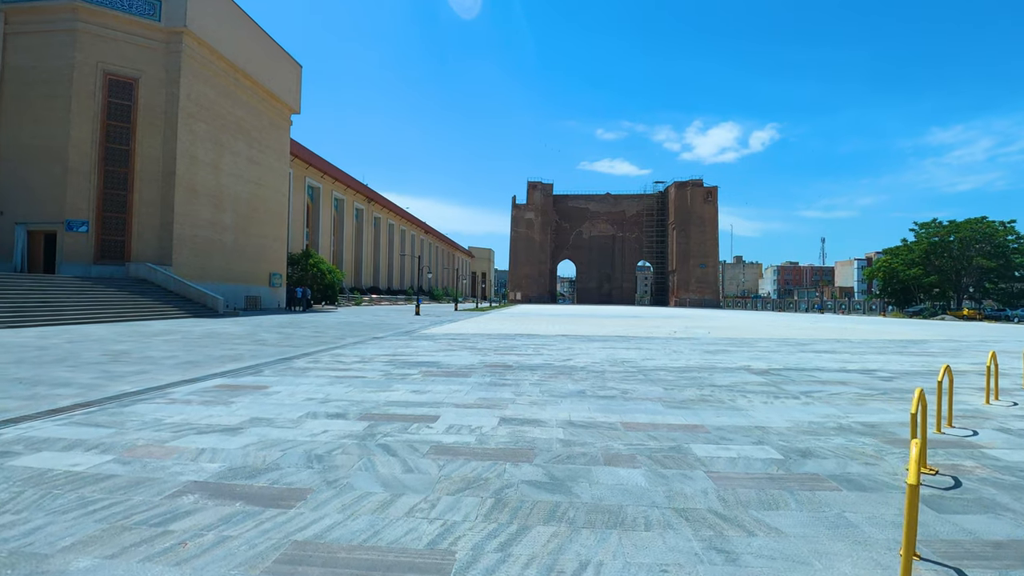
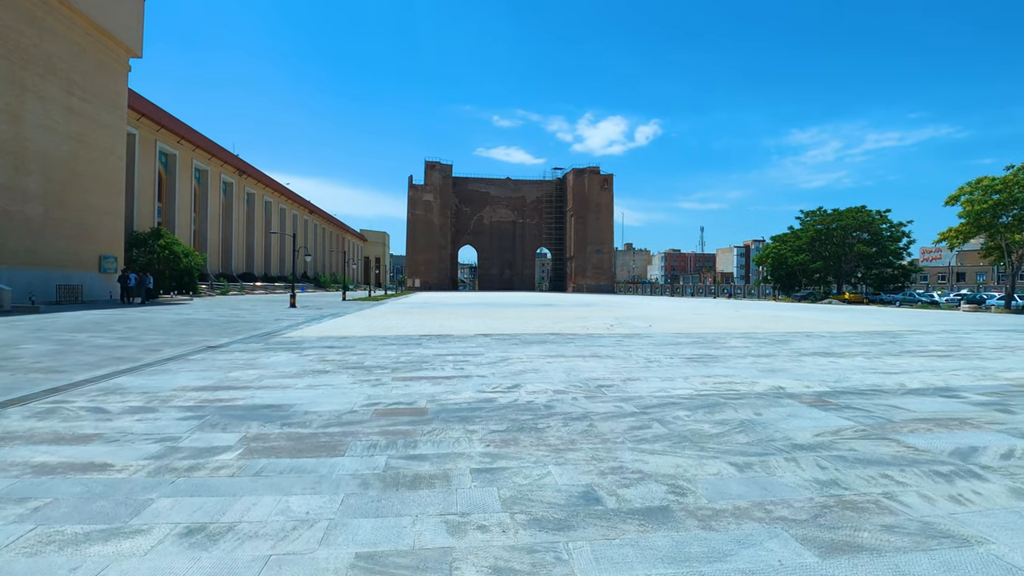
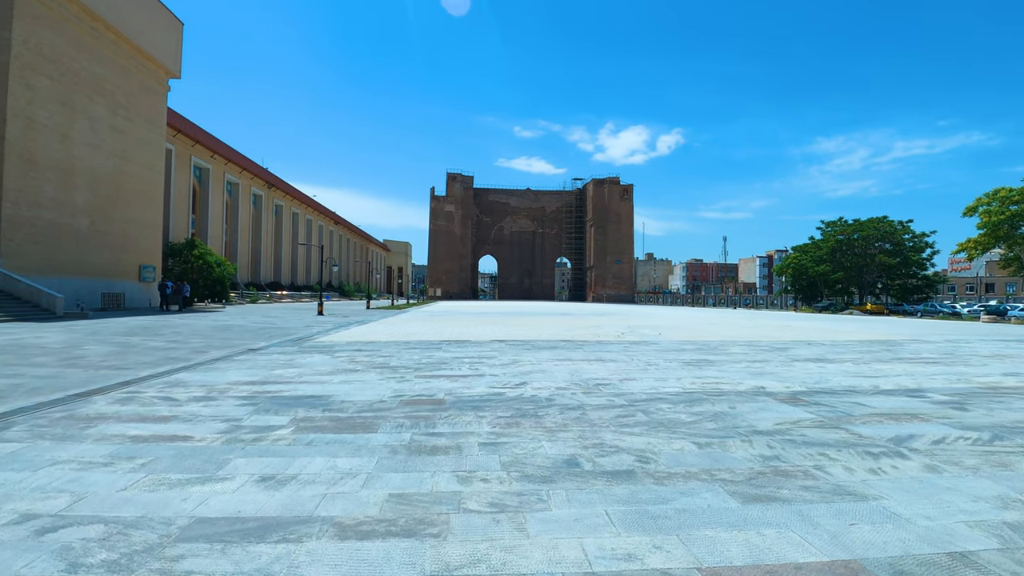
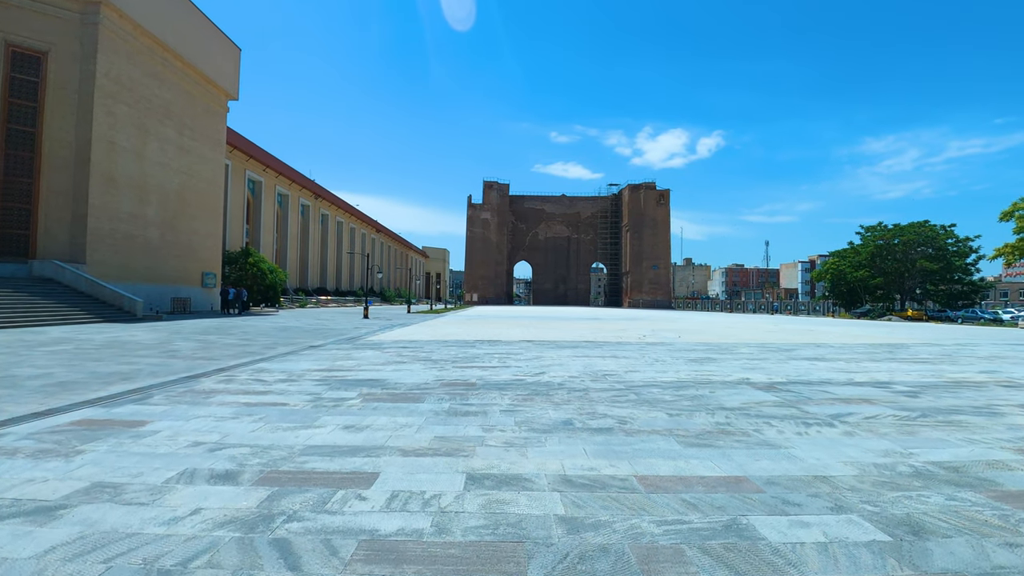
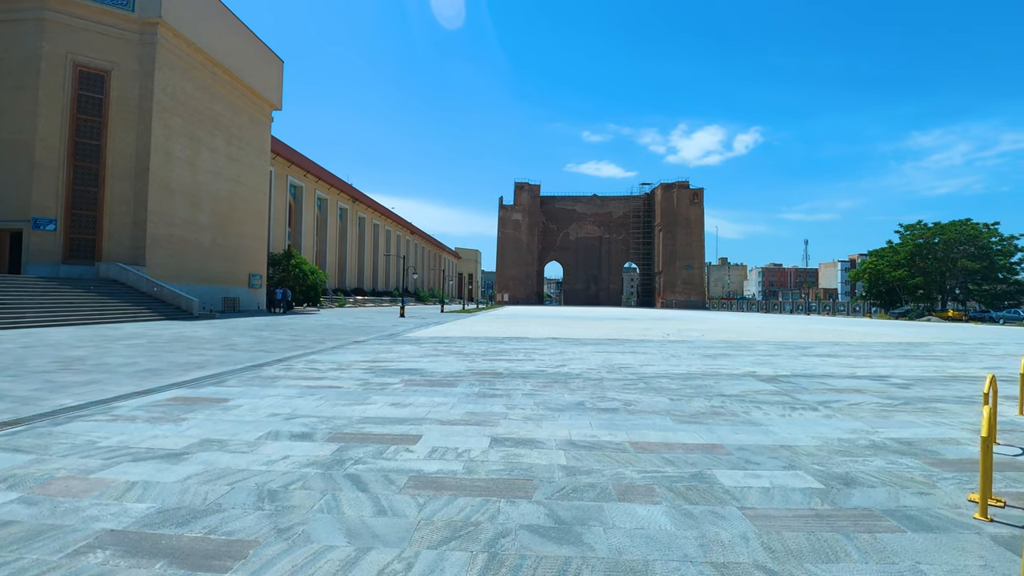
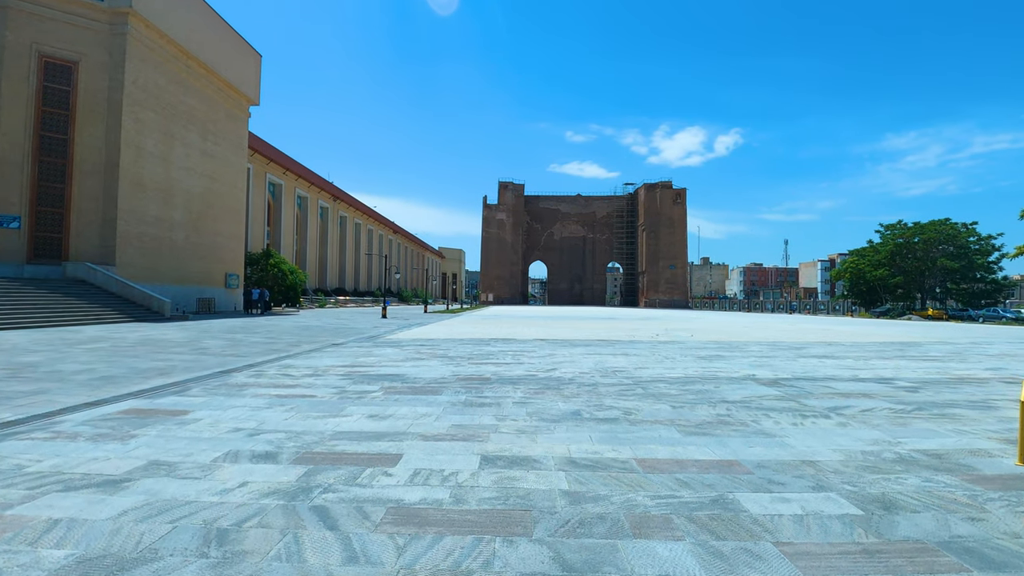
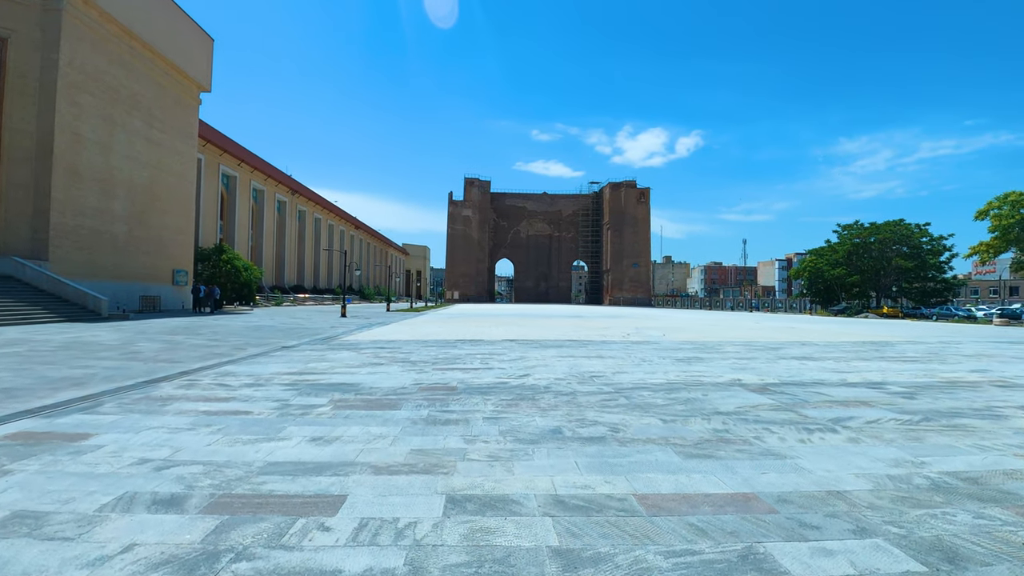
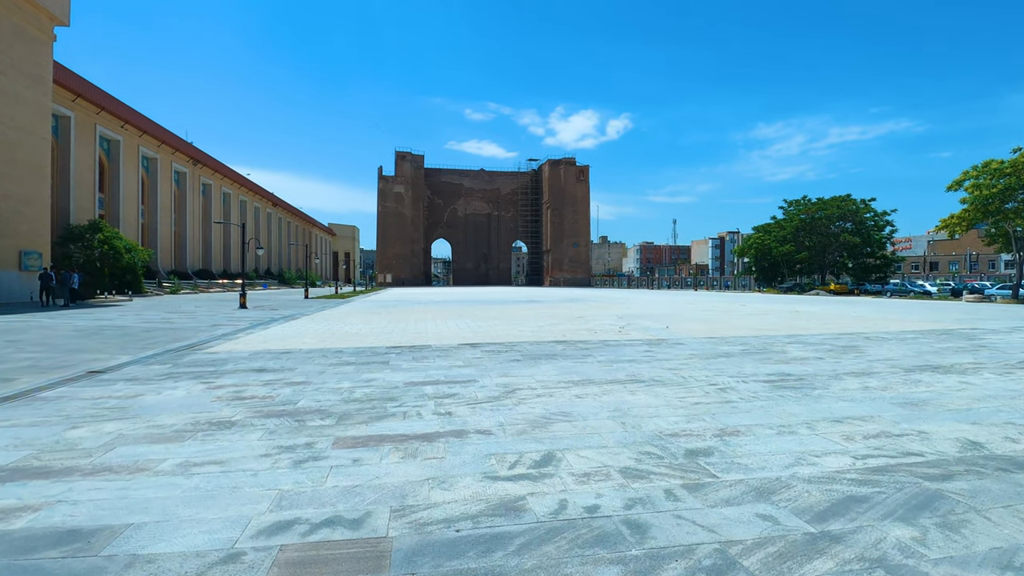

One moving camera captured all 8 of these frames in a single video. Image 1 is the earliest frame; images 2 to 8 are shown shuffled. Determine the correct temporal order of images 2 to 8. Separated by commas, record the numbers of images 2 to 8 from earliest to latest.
5, 6, 4, 7, 3, 2, 8
